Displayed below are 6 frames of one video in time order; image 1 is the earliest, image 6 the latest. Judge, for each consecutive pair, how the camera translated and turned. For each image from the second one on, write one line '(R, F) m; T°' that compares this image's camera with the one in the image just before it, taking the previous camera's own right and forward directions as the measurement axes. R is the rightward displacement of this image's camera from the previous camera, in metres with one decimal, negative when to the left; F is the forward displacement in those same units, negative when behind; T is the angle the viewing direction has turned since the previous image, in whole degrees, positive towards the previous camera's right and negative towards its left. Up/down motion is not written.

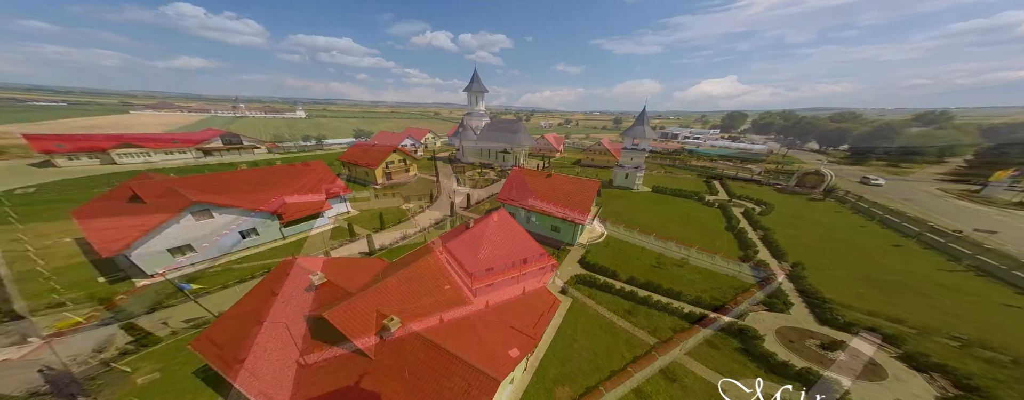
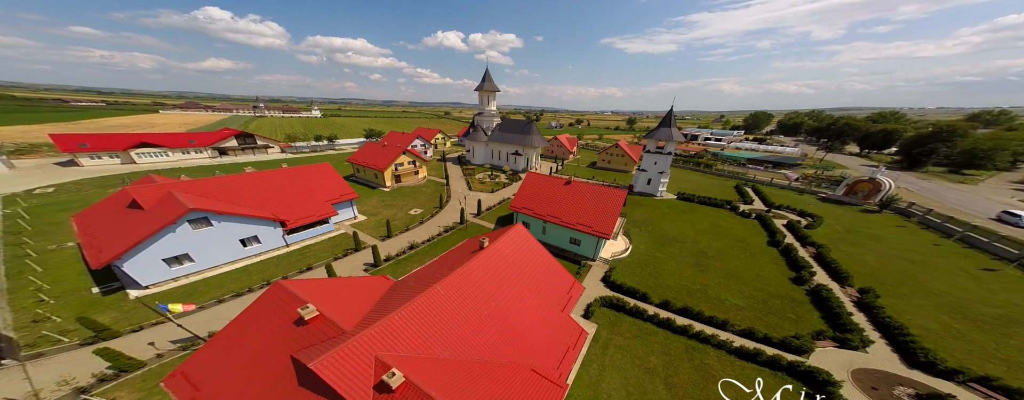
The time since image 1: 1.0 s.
(-0.7, +2.0) m; -2°
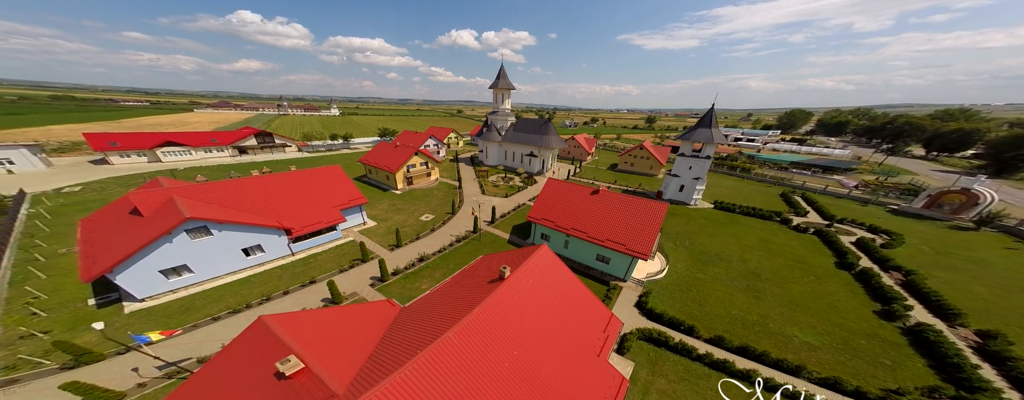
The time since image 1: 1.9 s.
(-0.7, +2.3) m; -3°
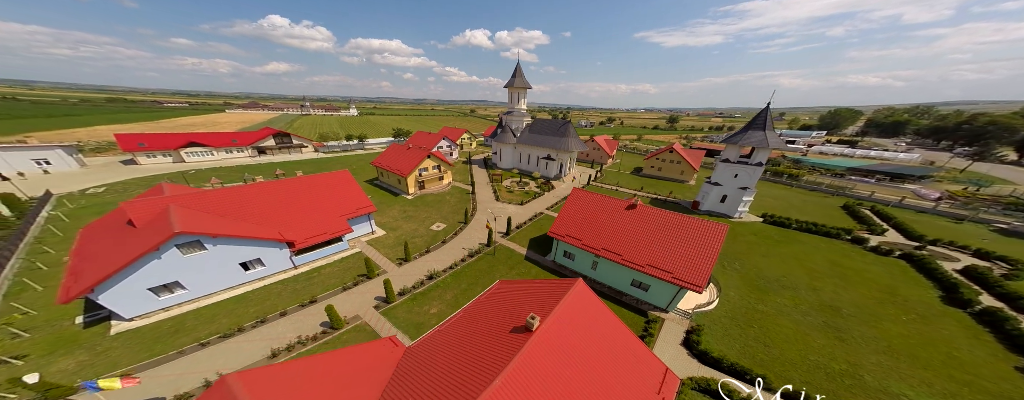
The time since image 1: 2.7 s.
(-0.7, +2.6) m; -3°
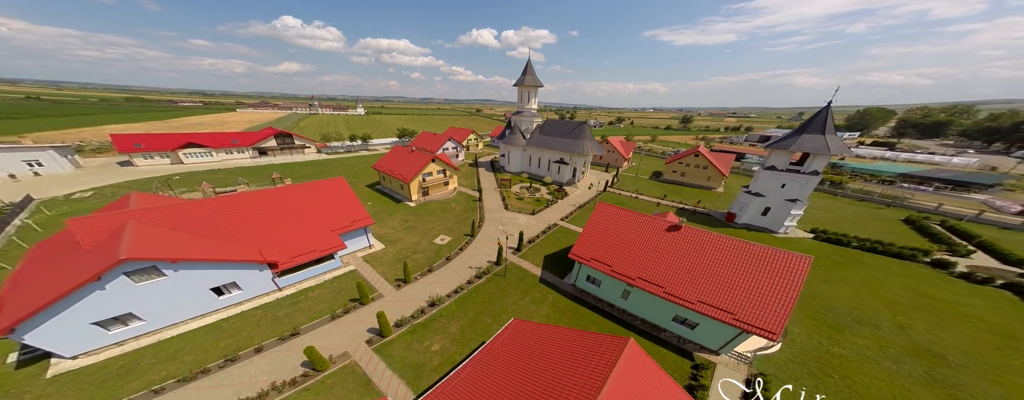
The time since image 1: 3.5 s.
(-0.8, +2.9) m; -1°
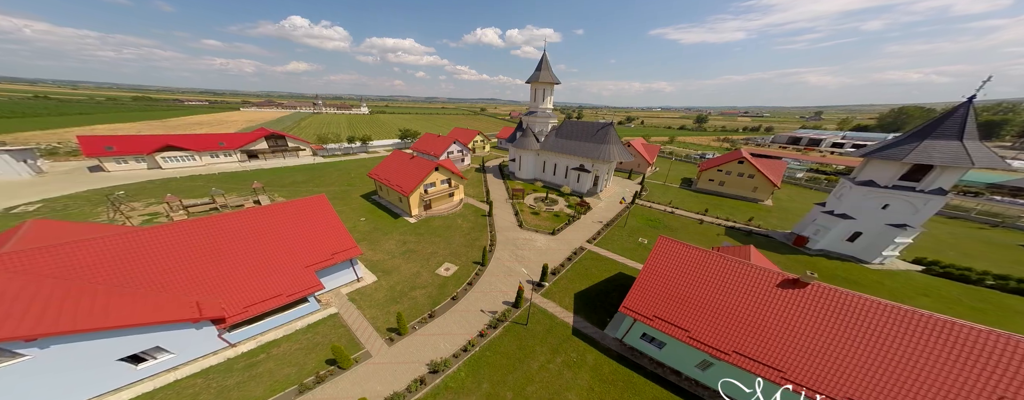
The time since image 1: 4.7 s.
(-1.6, +4.7) m; -1°
